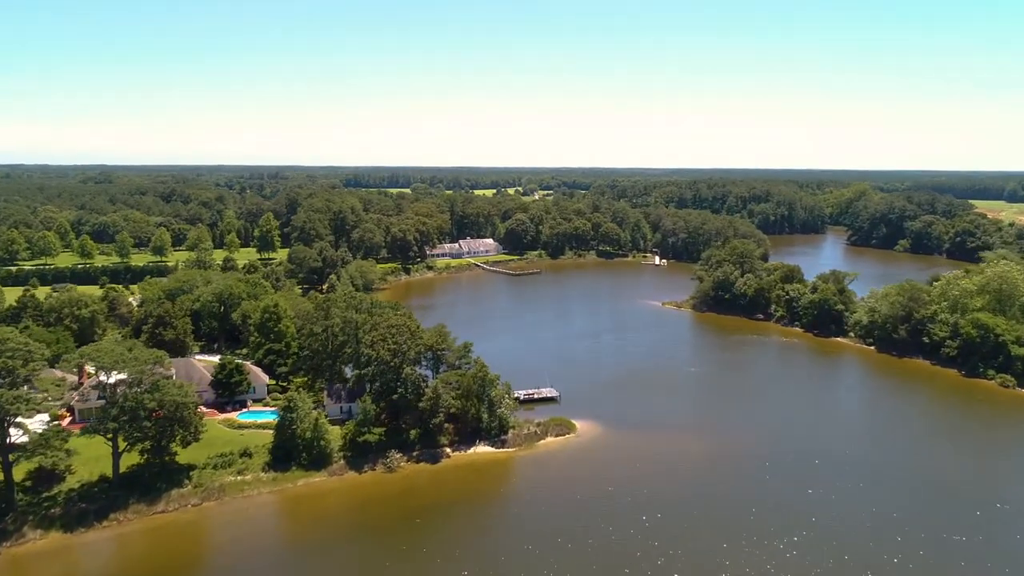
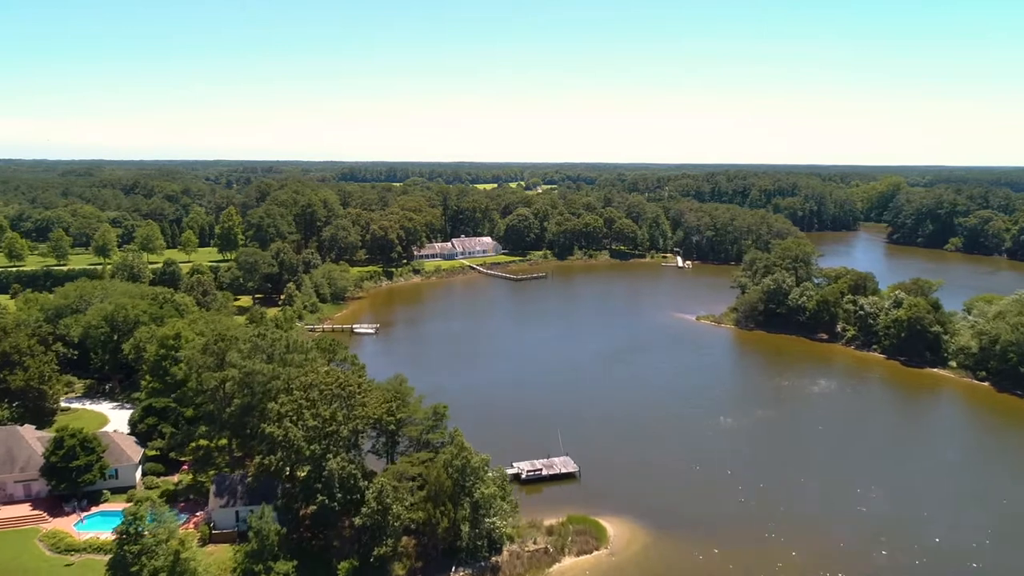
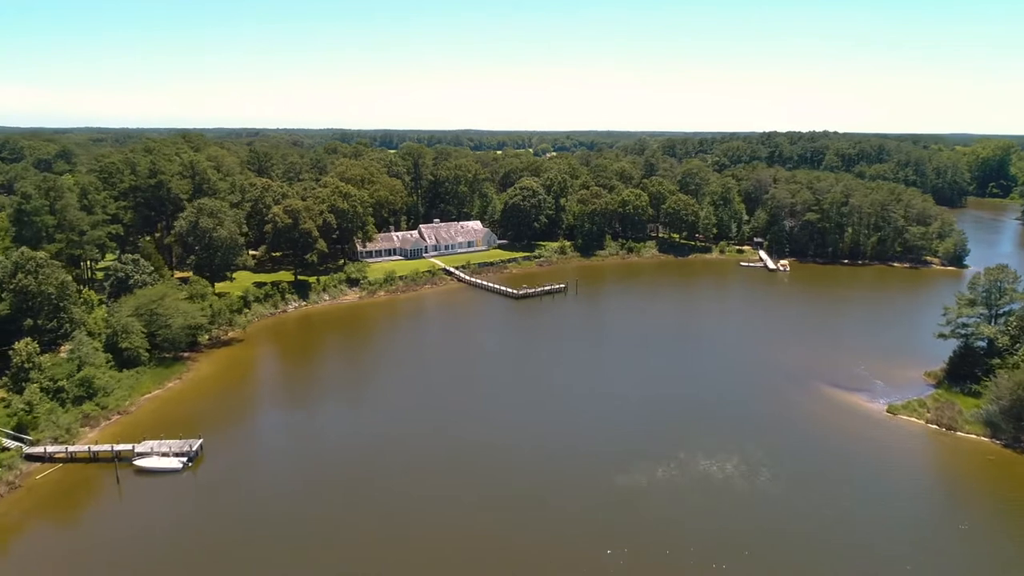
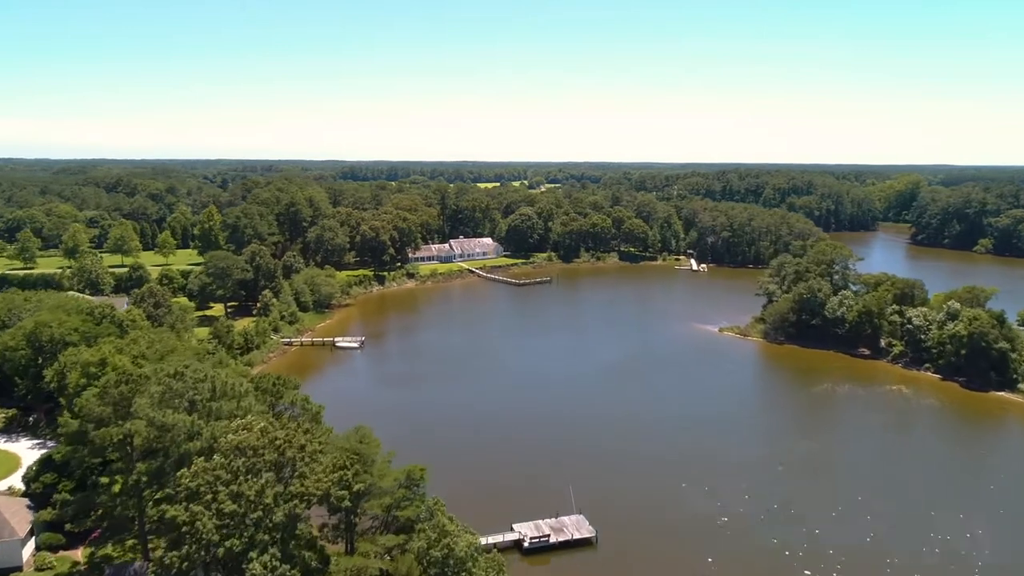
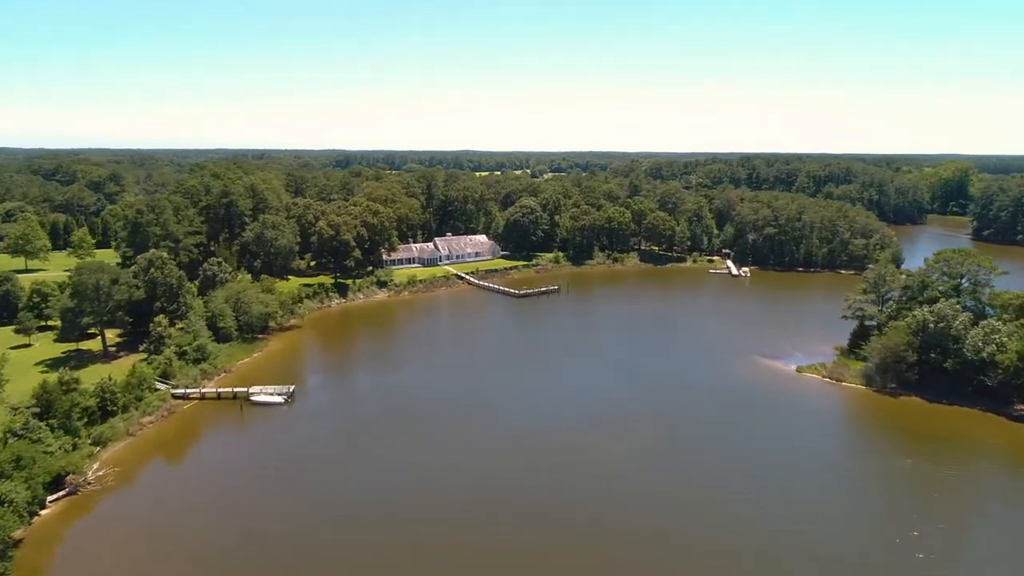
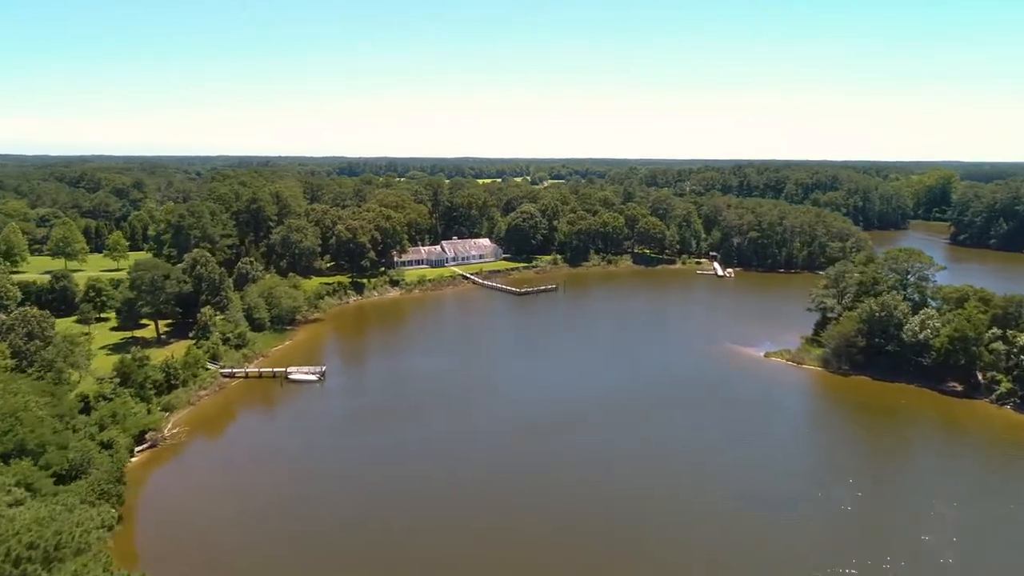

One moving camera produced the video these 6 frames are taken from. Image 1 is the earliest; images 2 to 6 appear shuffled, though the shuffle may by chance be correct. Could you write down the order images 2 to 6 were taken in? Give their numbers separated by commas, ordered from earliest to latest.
2, 4, 6, 5, 3
